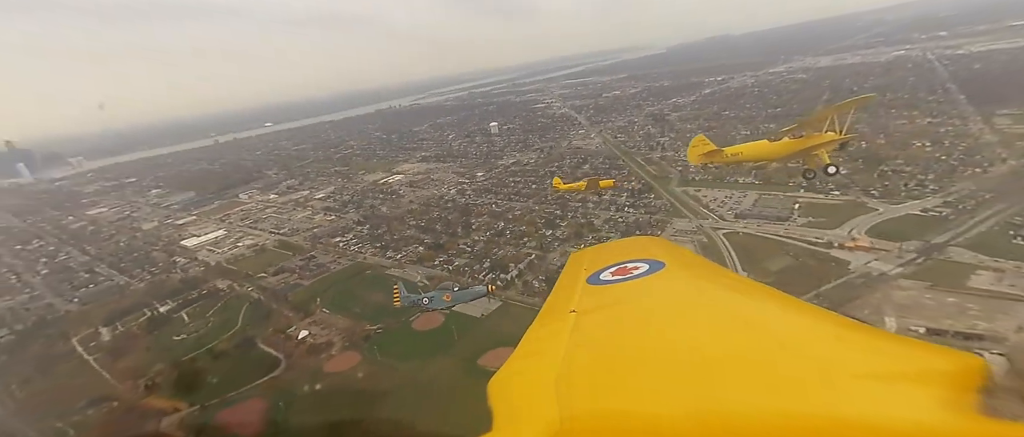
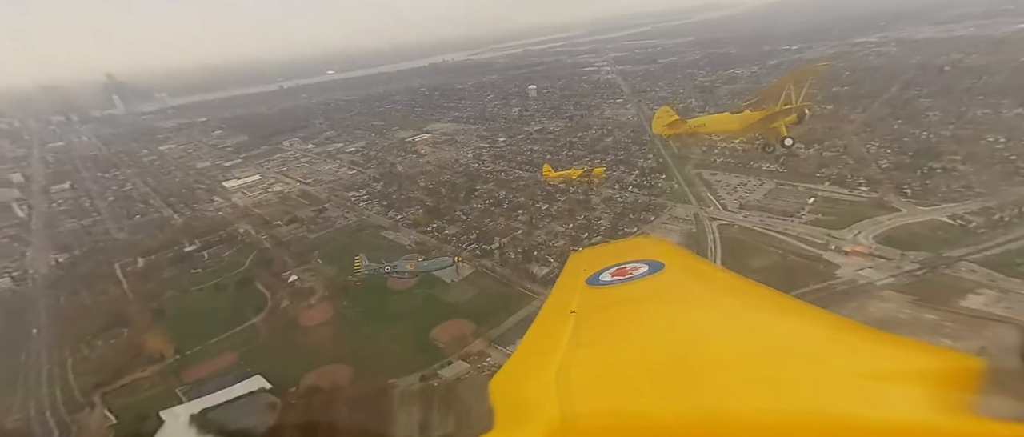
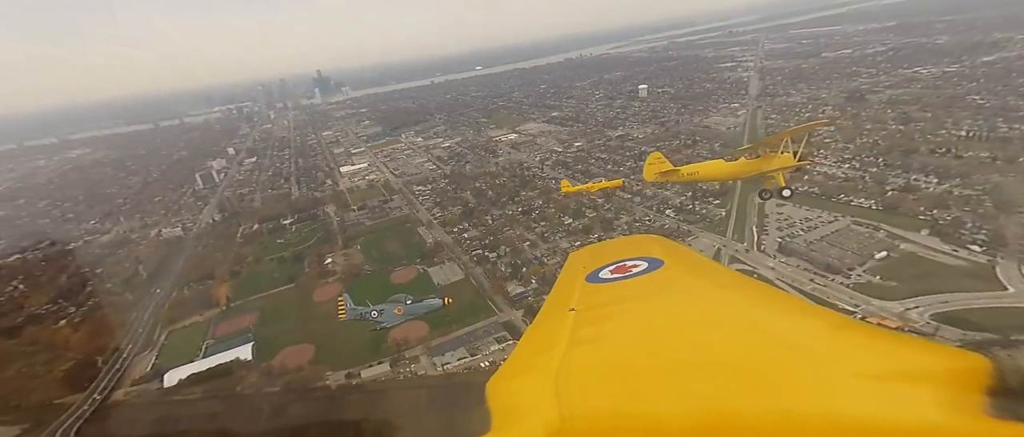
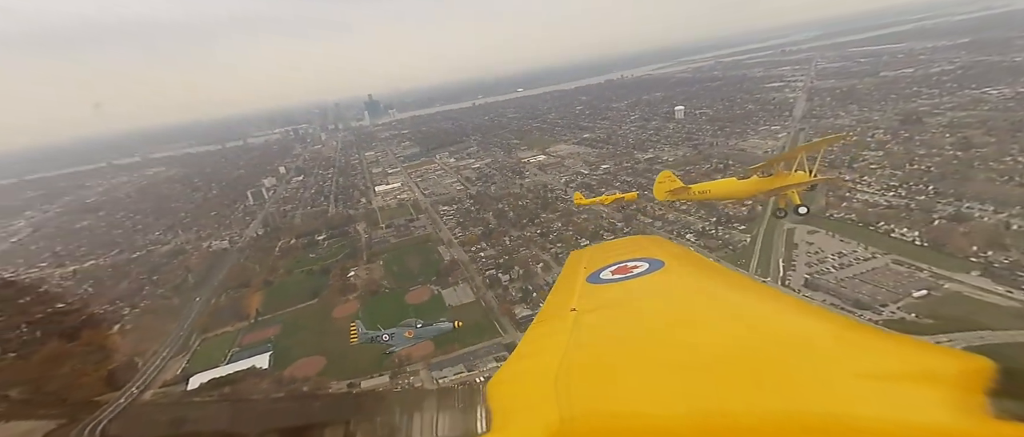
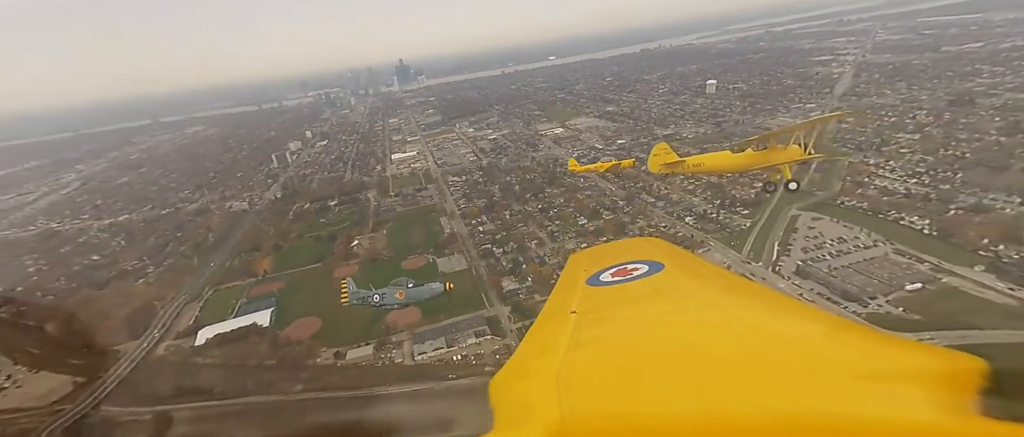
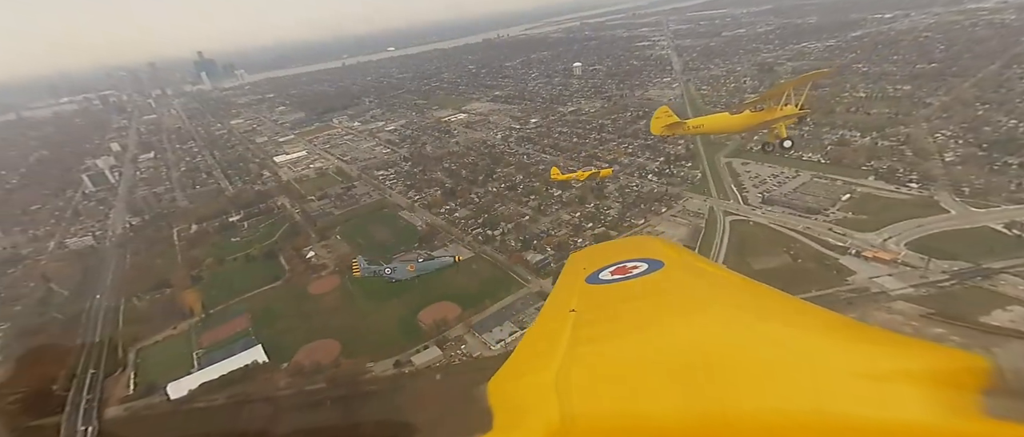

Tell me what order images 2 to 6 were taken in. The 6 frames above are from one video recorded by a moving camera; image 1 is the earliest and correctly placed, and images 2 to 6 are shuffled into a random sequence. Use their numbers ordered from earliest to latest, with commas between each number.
2, 6, 3, 4, 5
